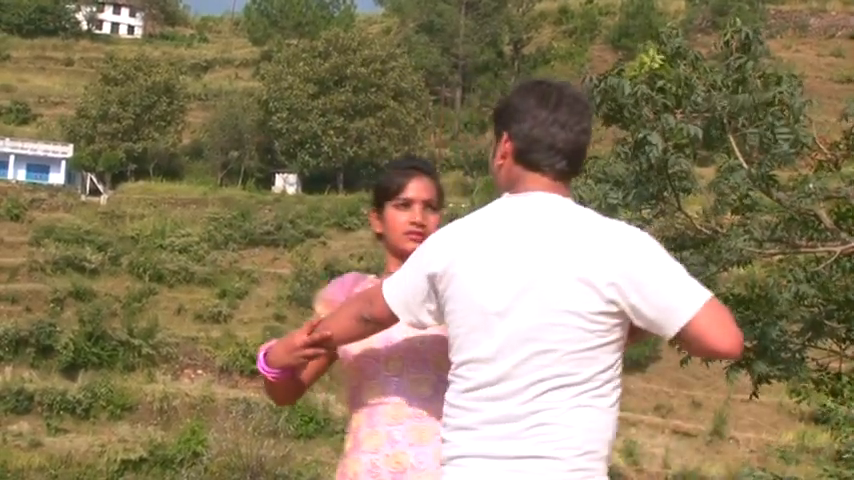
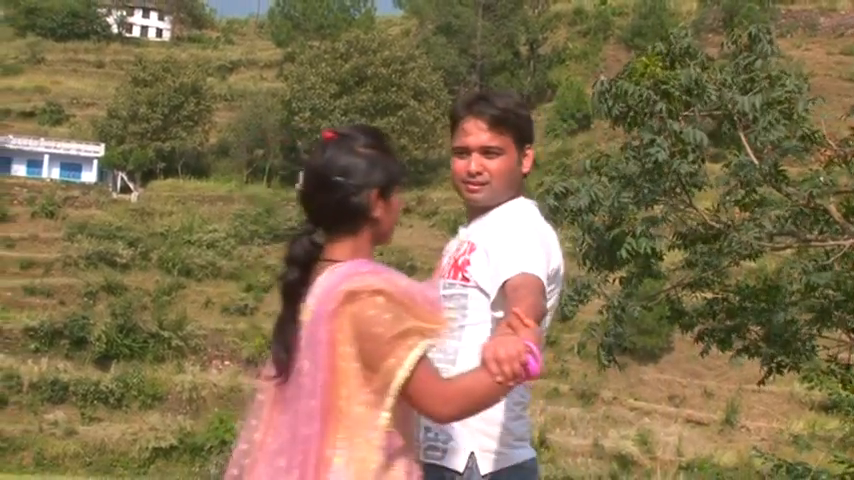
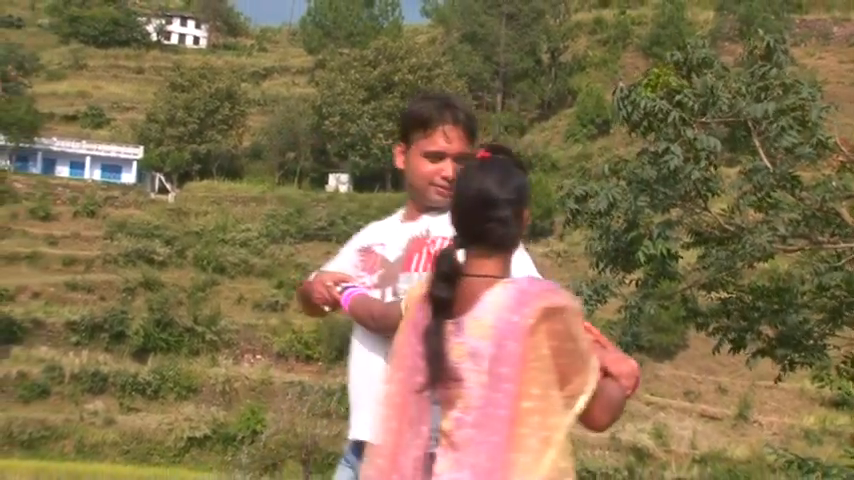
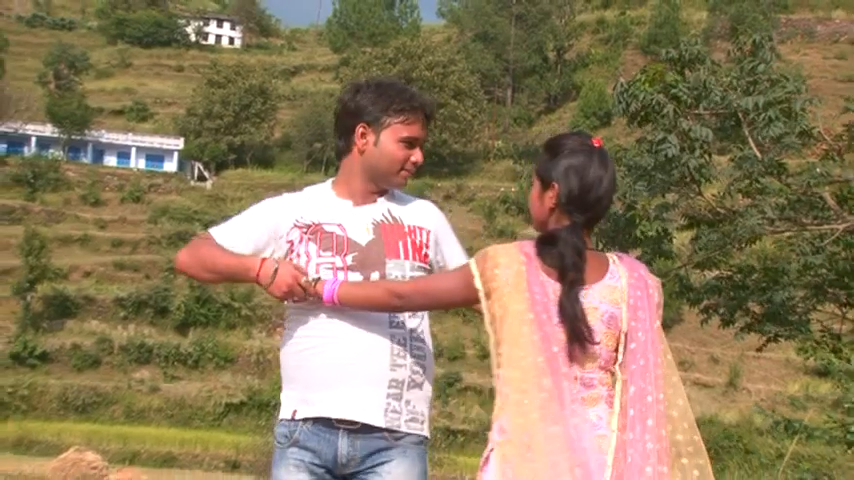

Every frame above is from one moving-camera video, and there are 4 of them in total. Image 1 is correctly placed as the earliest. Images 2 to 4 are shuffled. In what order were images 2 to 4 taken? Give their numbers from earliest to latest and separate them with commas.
2, 3, 4
